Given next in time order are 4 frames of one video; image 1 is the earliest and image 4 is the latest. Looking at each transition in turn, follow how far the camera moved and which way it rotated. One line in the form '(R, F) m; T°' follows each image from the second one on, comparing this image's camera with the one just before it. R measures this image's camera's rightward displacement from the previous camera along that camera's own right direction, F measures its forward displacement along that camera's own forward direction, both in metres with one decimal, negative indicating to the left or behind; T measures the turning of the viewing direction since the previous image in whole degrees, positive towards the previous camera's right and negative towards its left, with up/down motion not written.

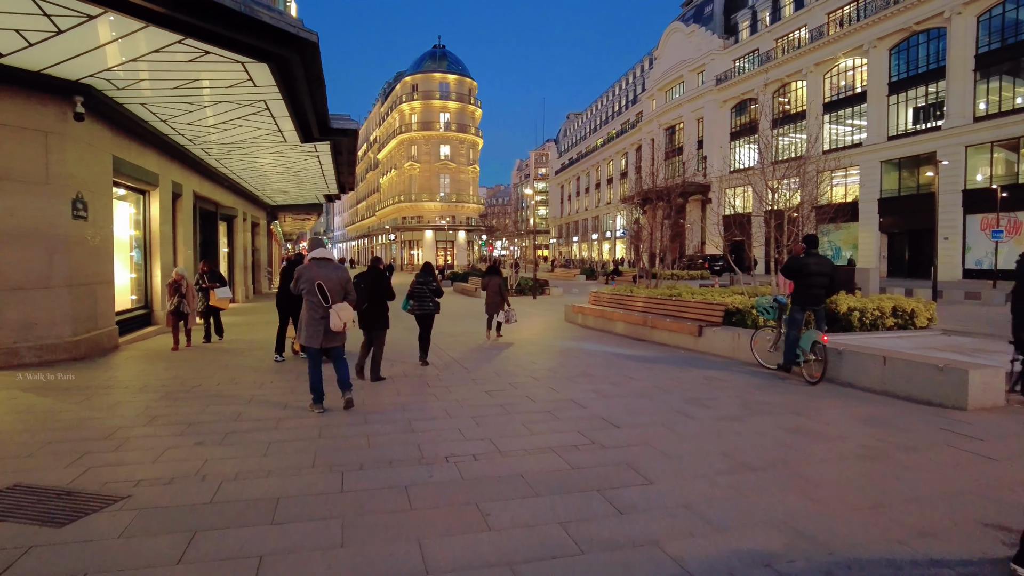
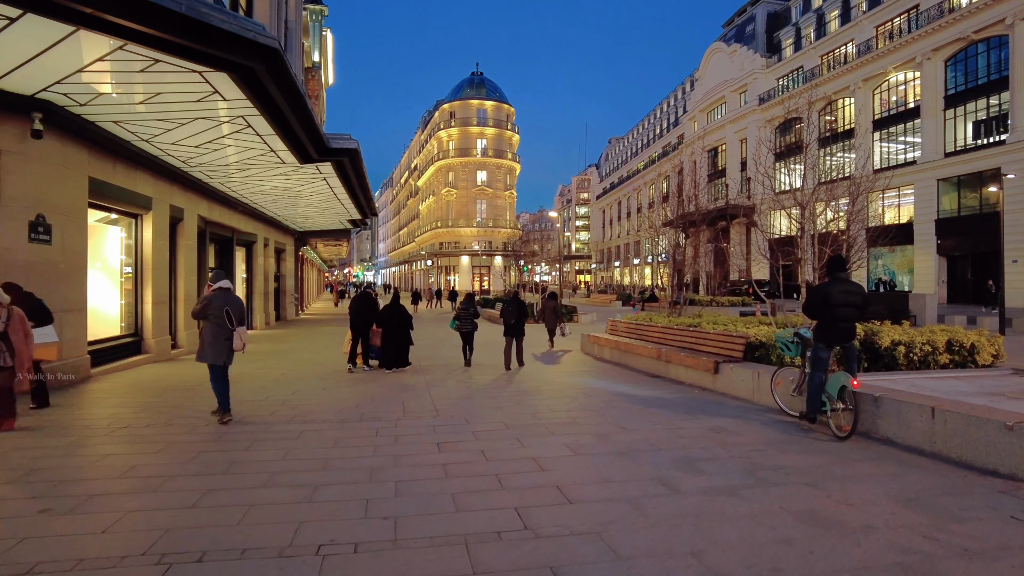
(+0.8, +1.1) m; -4°
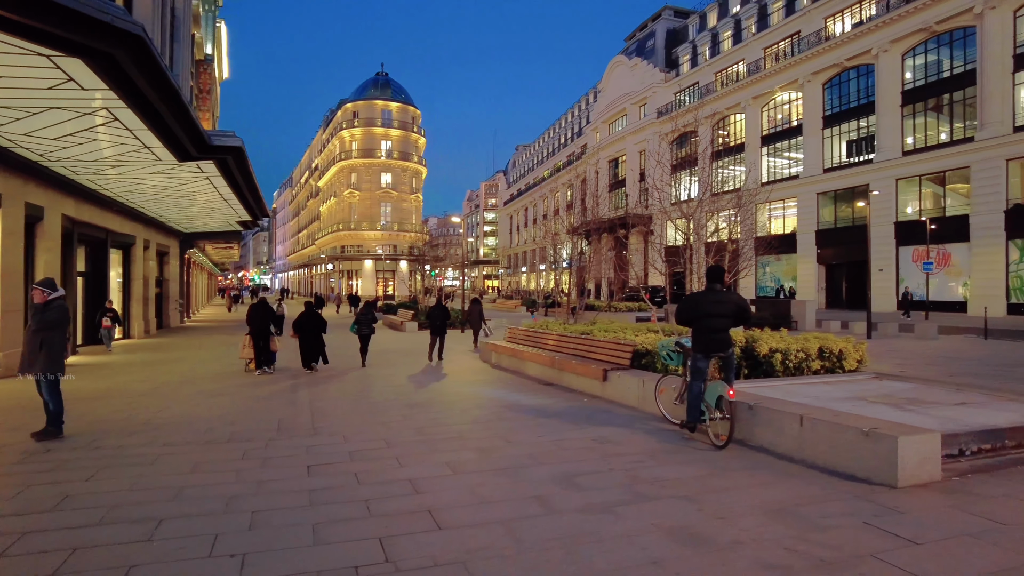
(+0.3, +0.2) m; +8°
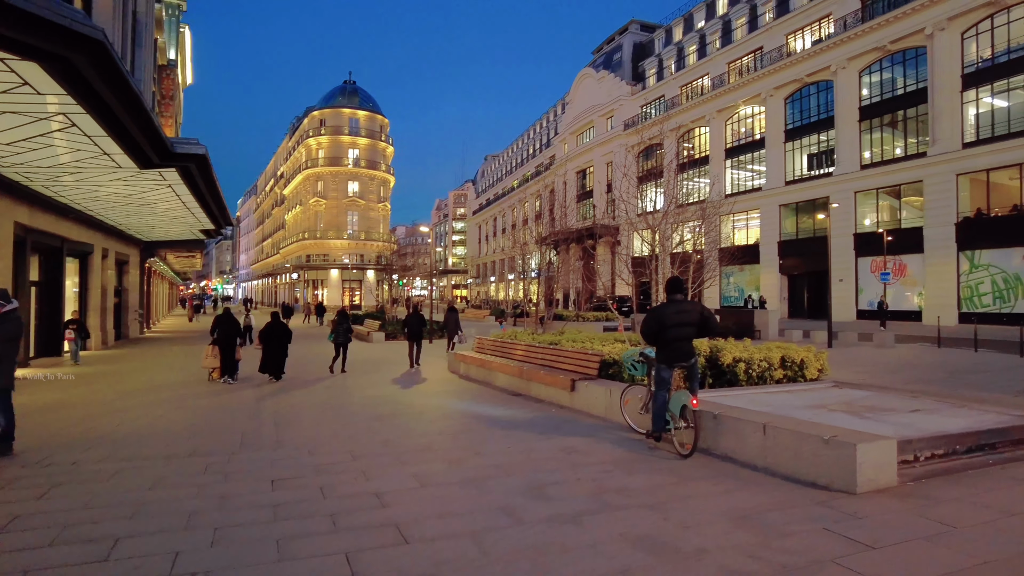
(0.0, 0.0) m; +3°
